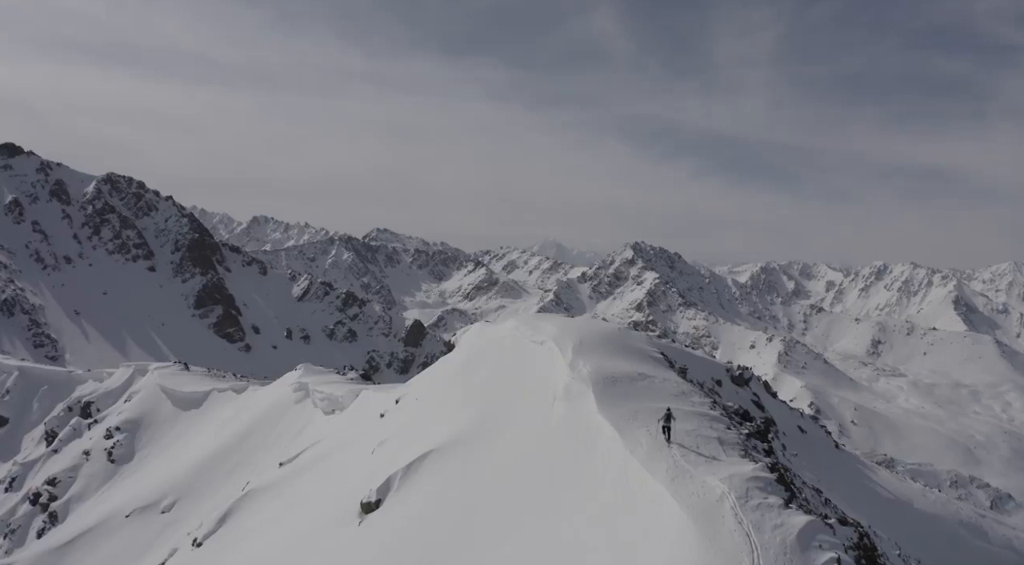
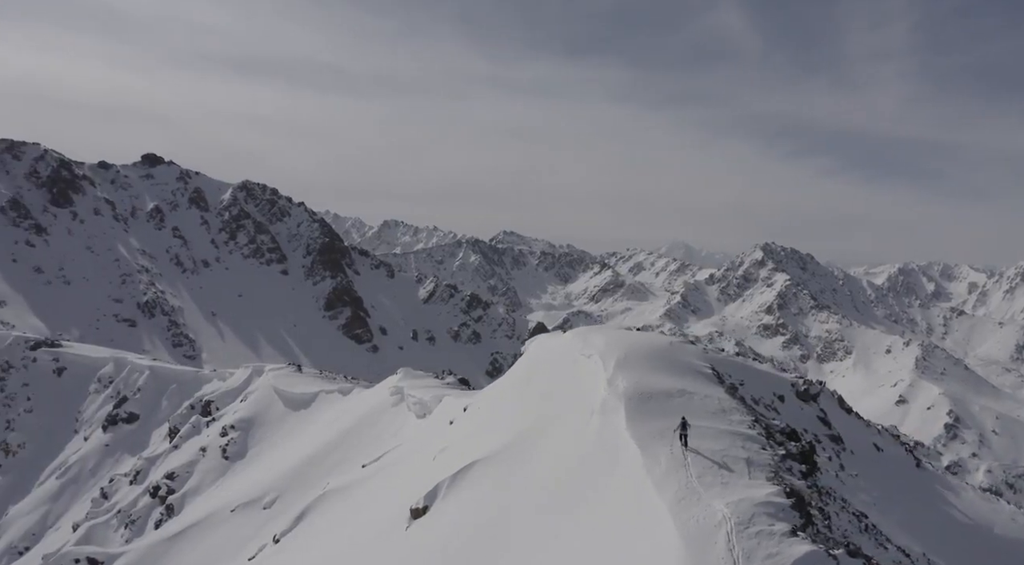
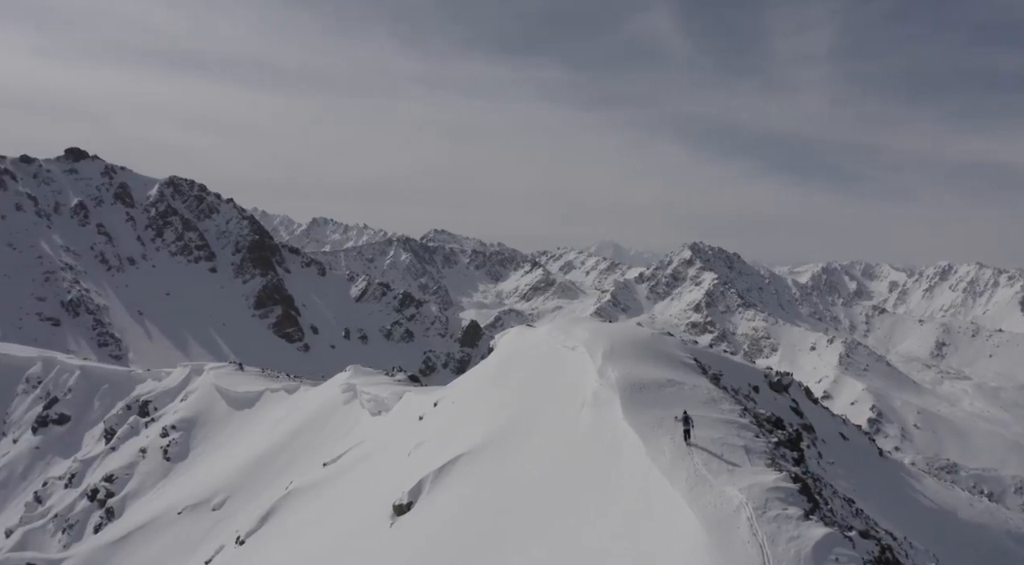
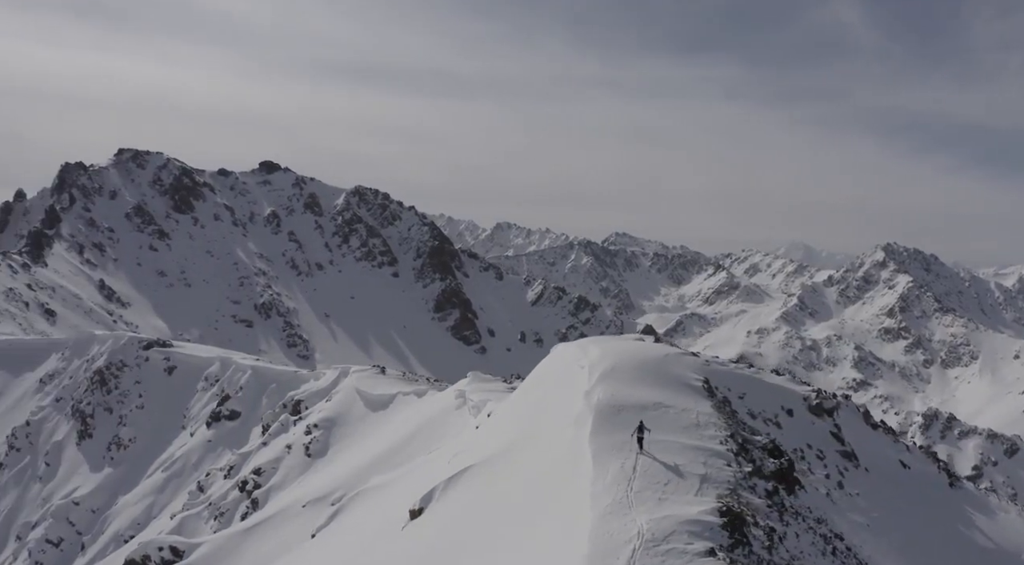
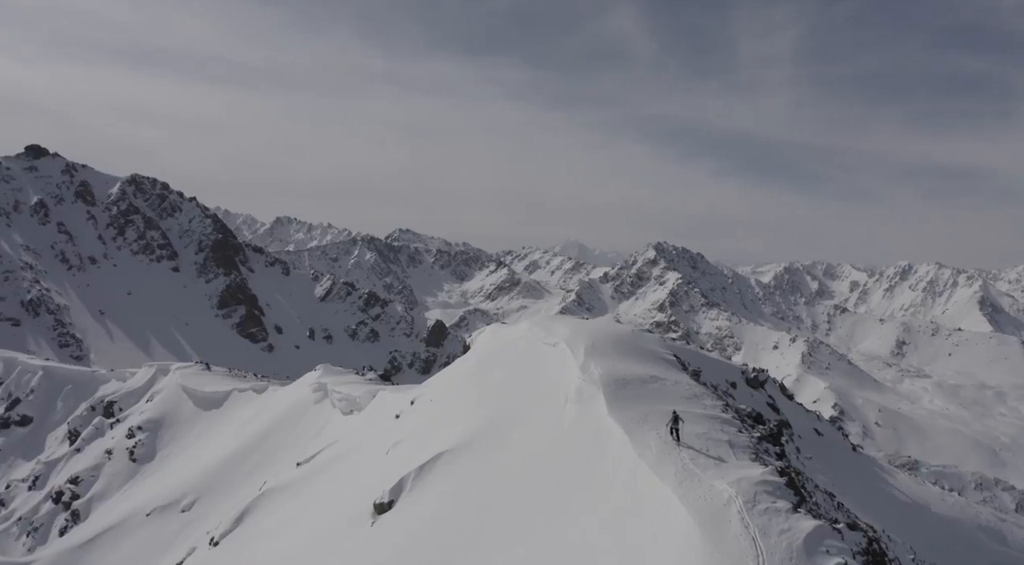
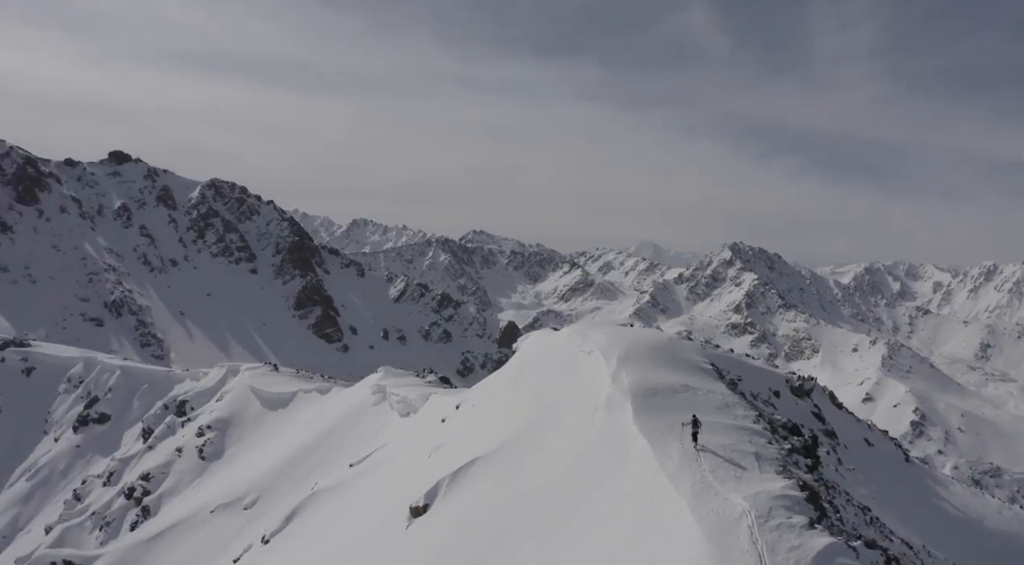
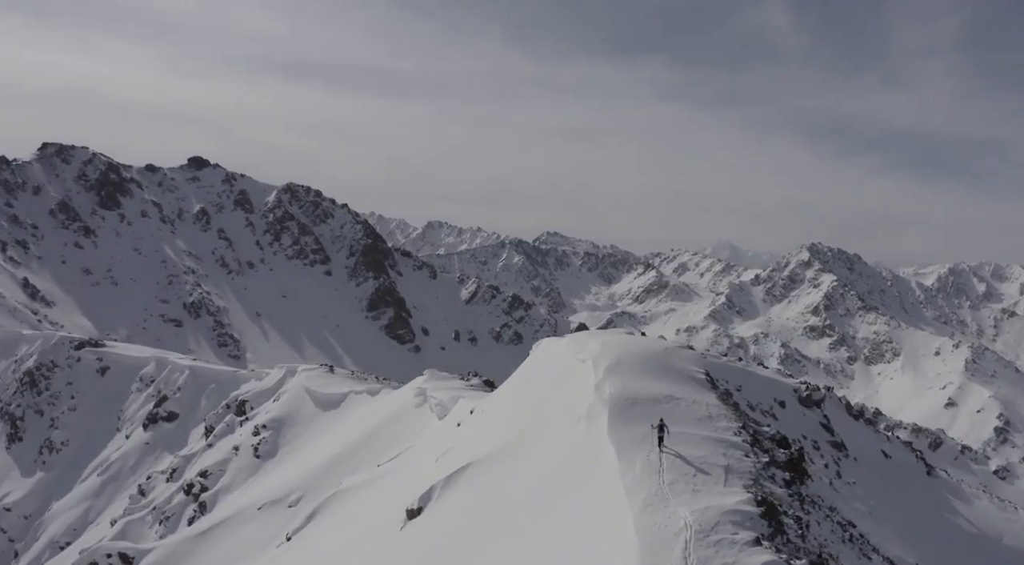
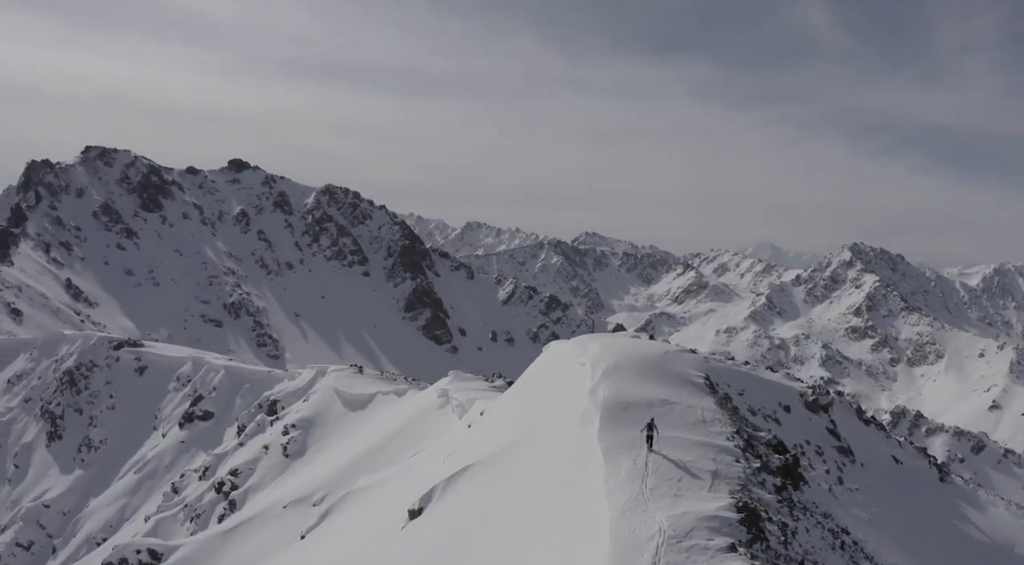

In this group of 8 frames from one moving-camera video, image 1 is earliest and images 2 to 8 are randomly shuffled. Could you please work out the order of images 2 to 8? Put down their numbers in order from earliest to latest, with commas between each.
5, 3, 6, 2, 7, 8, 4
